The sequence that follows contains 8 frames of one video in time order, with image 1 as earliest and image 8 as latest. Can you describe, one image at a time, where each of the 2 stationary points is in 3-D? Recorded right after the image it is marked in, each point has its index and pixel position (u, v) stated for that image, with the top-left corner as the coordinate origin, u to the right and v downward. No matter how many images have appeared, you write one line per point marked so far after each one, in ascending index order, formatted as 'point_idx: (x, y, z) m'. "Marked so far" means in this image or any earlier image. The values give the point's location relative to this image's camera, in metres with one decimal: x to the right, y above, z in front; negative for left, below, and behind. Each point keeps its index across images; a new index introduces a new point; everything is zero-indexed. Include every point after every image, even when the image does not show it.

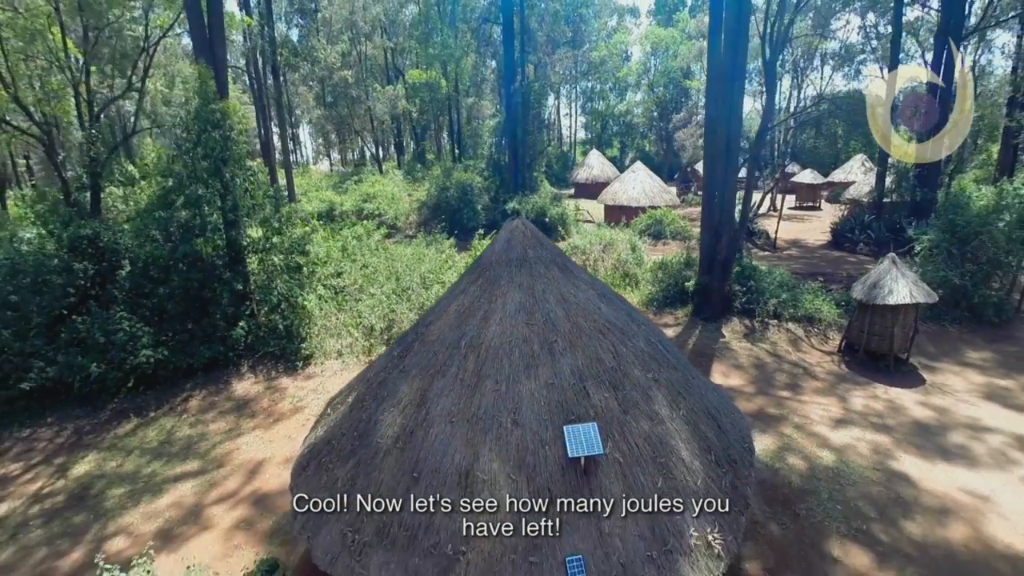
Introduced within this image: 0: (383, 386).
0: (-1.2, -0.9, +5.0) m
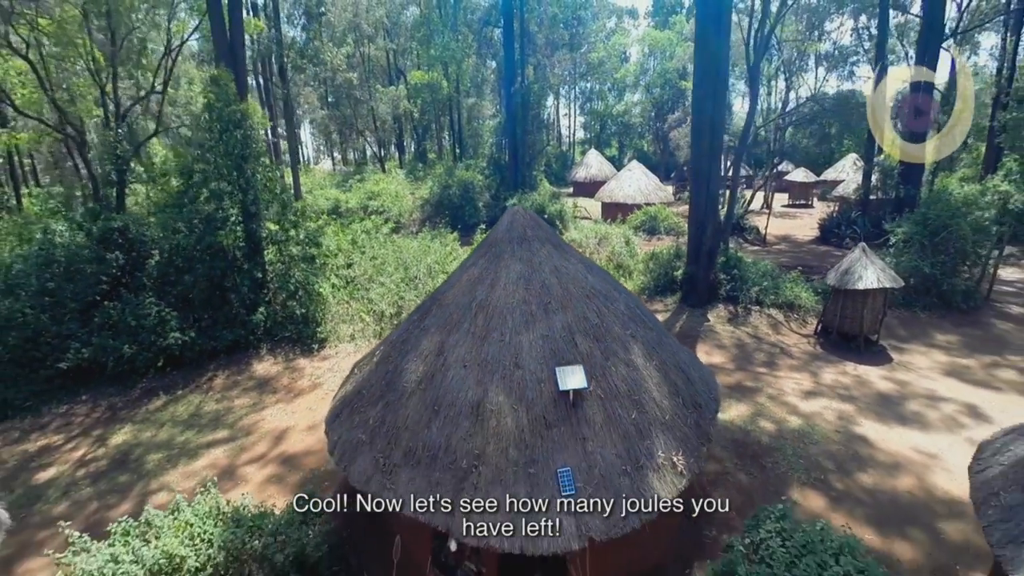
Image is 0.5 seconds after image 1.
0: (-1.2, -0.6, +5.9) m
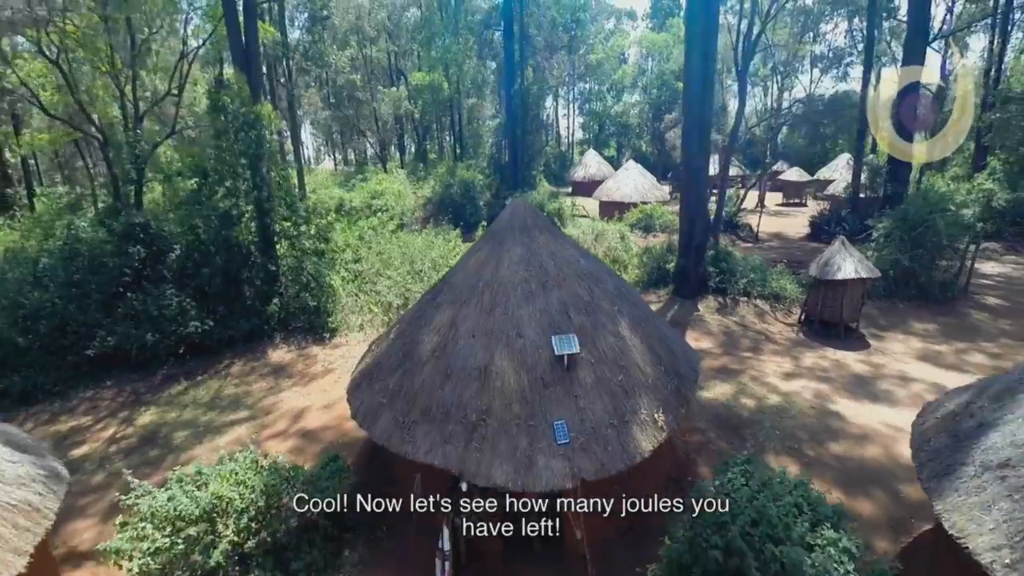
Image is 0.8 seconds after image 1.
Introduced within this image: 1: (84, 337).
0: (-1.1, -0.4, +6.7) m
1: (-10.5, -1.2, +13.0) m
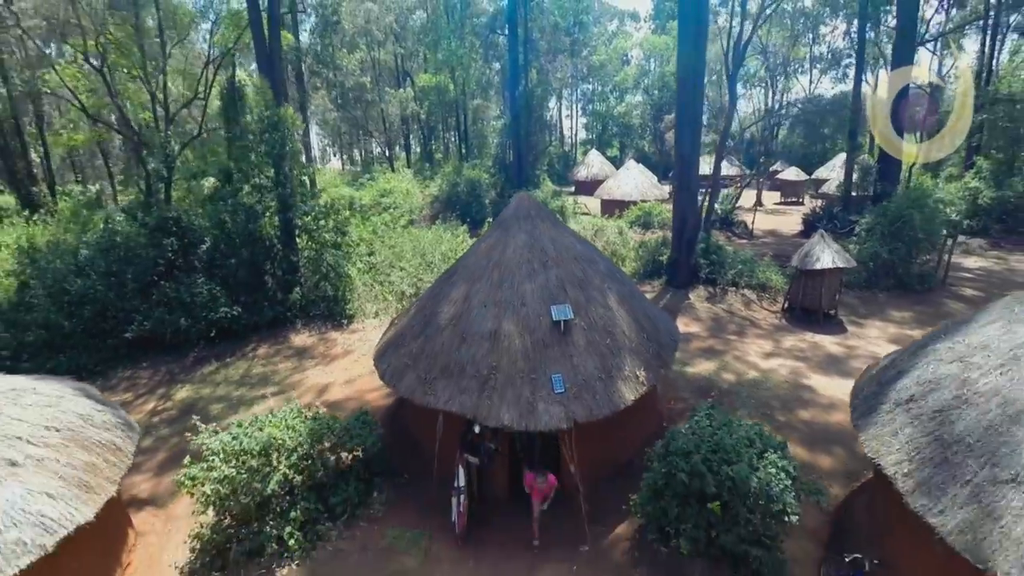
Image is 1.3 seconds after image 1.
0: (-1.1, -0.1, +7.8) m
1: (-10.3, -0.9, +14.2) m
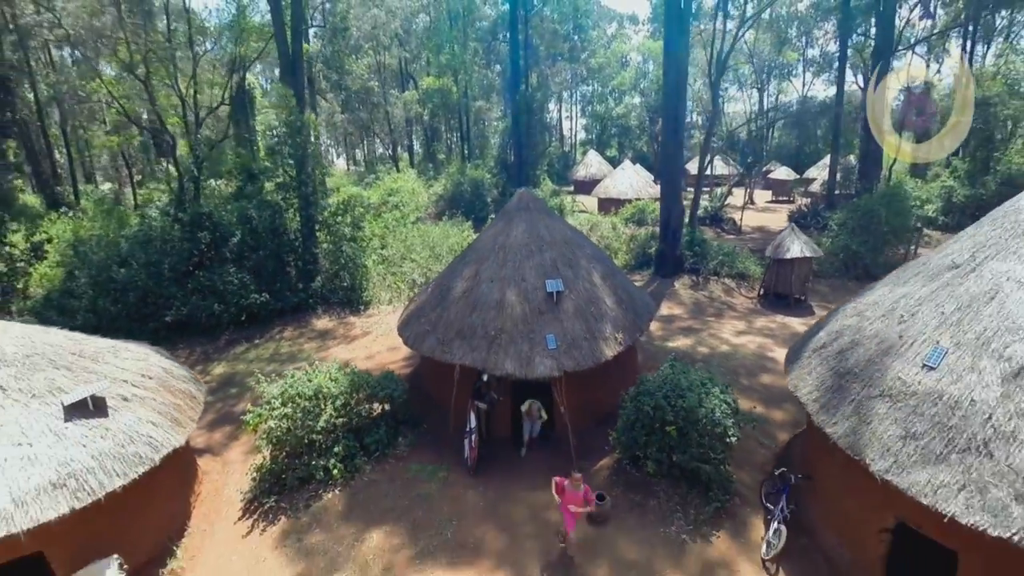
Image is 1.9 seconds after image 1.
0: (-1.0, +0.2, +9.3) m
1: (-10.3, -0.5, +15.7) m
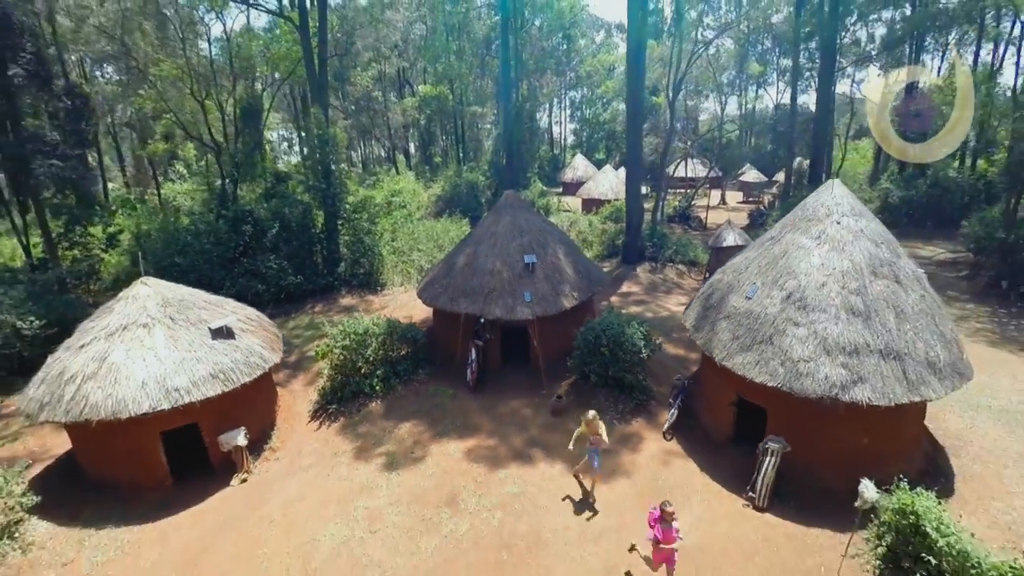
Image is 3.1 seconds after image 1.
0: (-1.3, +0.8, +12.8) m
1: (-10.6, 0.0, +19.1) m
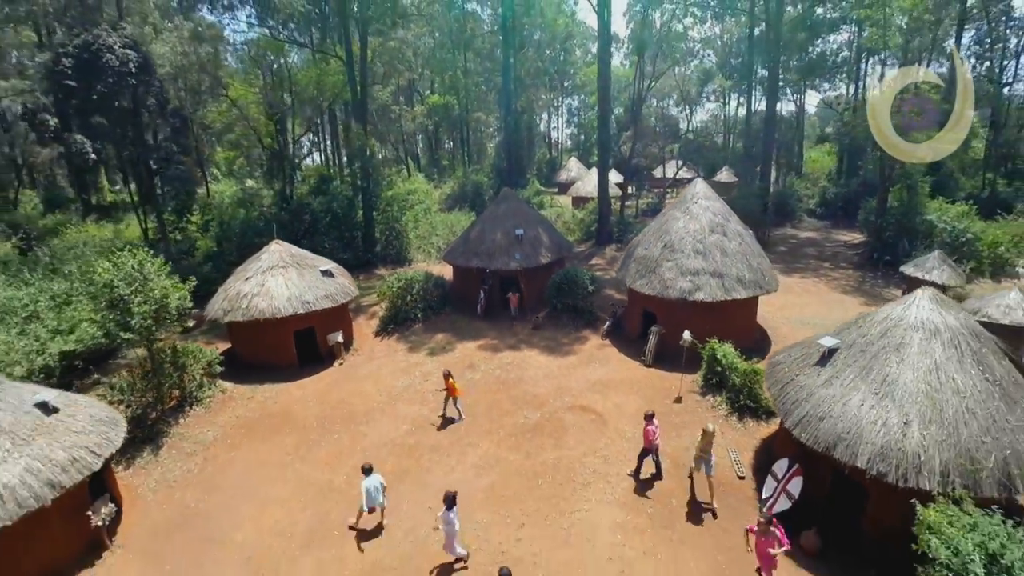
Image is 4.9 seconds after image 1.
0: (-1.5, +2.1, +18.8) m
1: (-10.8, +1.3, +25.2) m
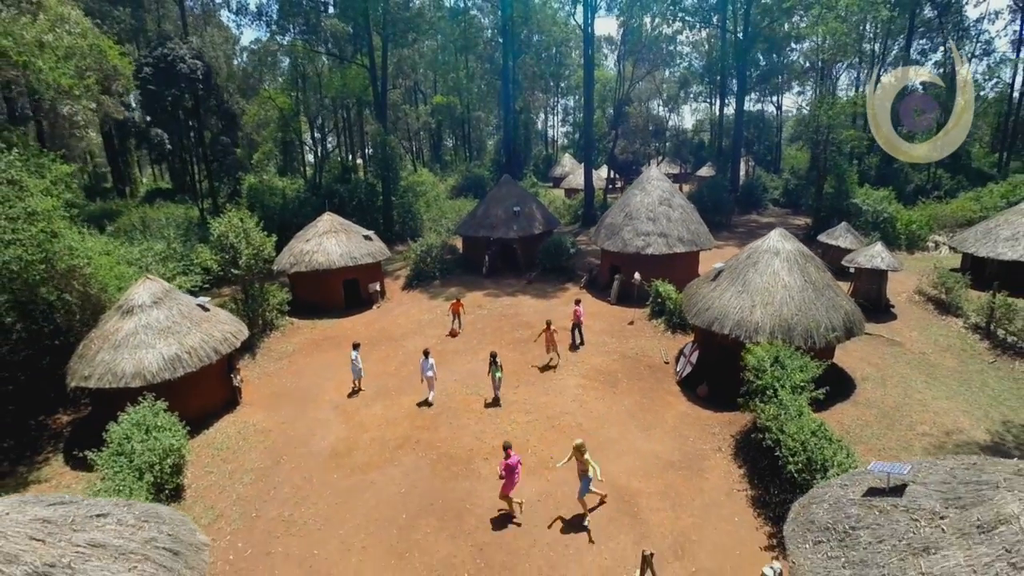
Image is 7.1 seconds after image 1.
0: (-1.5, +3.6, +23.5) m
1: (-10.9, +2.8, +29.8) m
